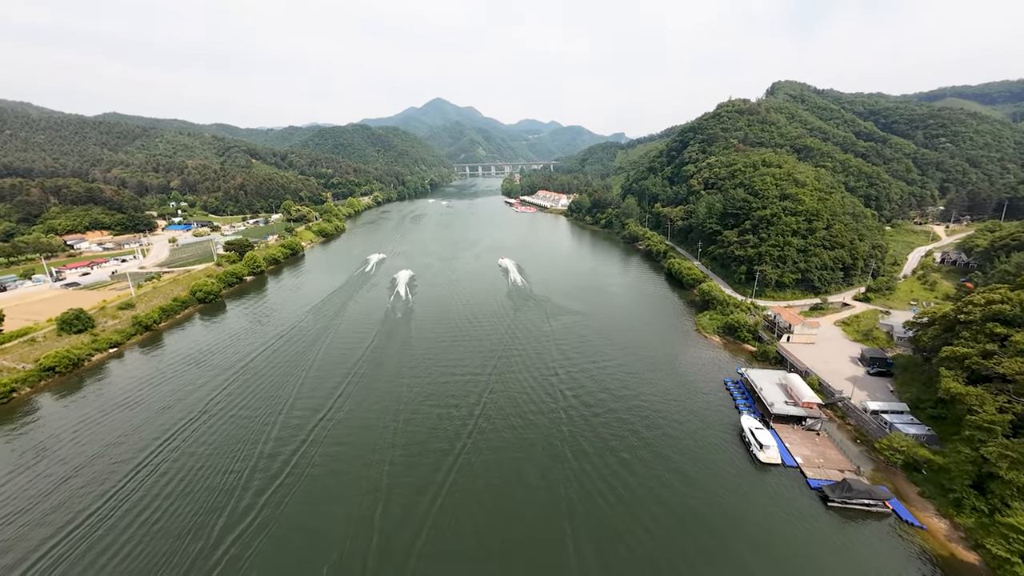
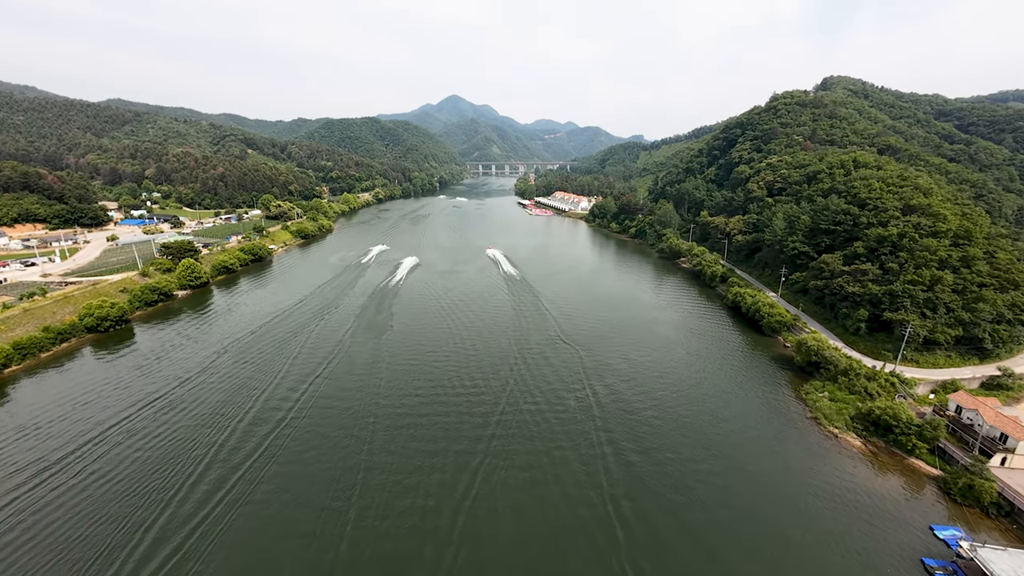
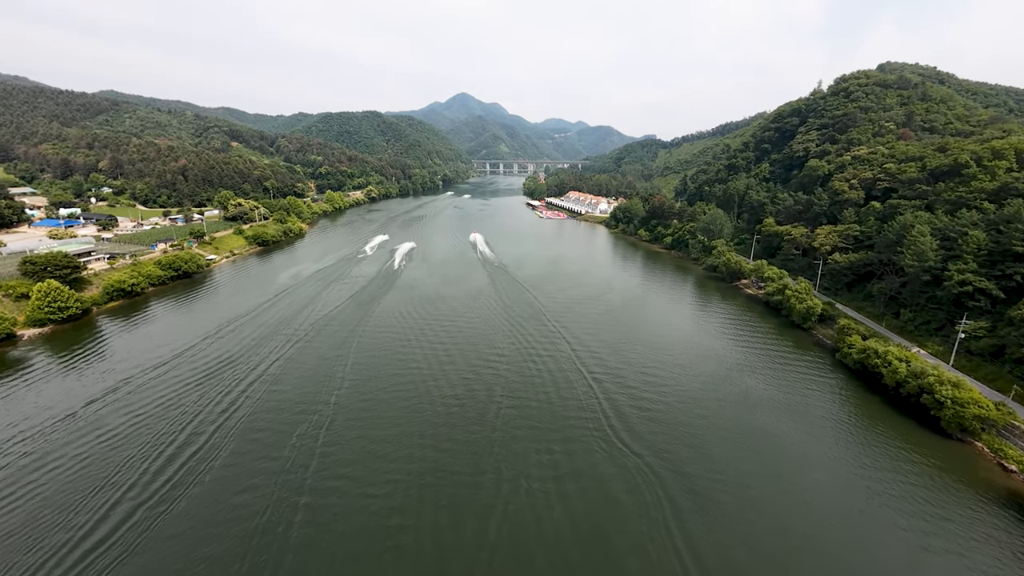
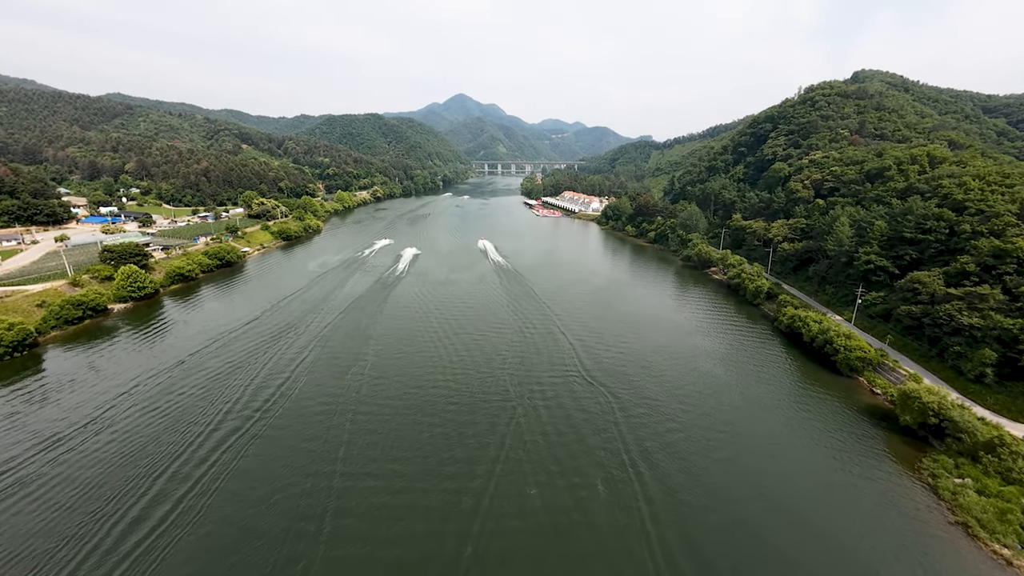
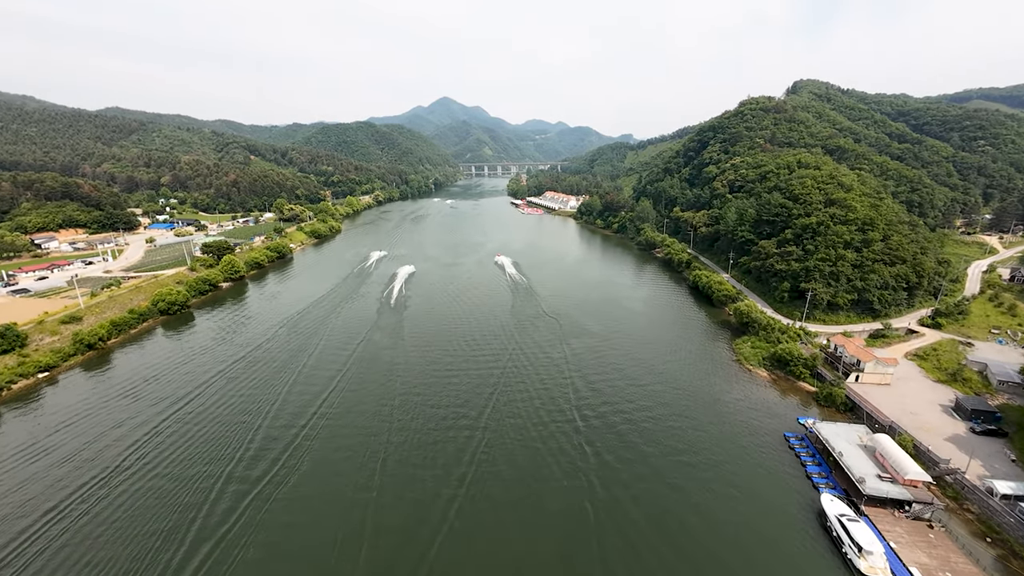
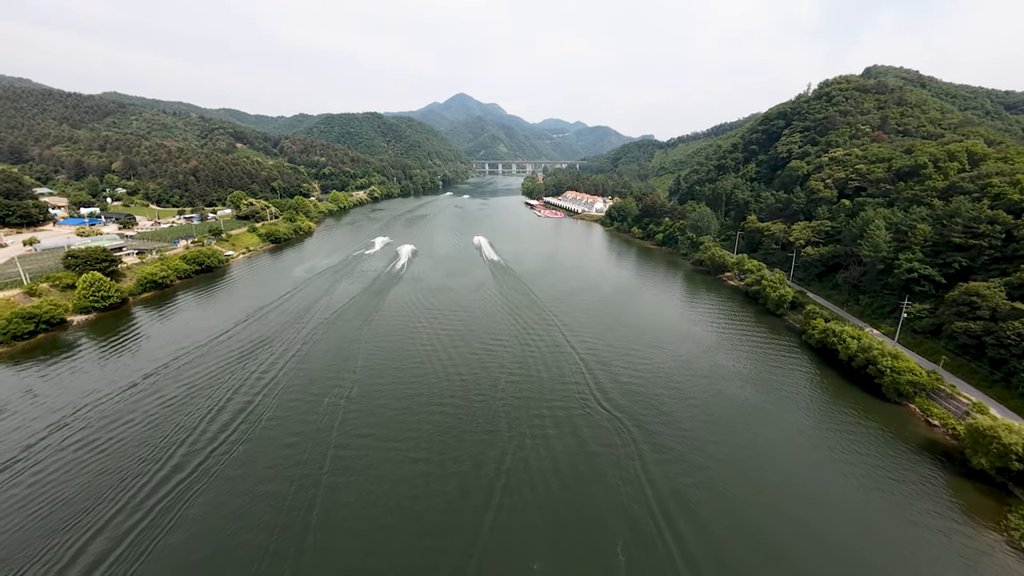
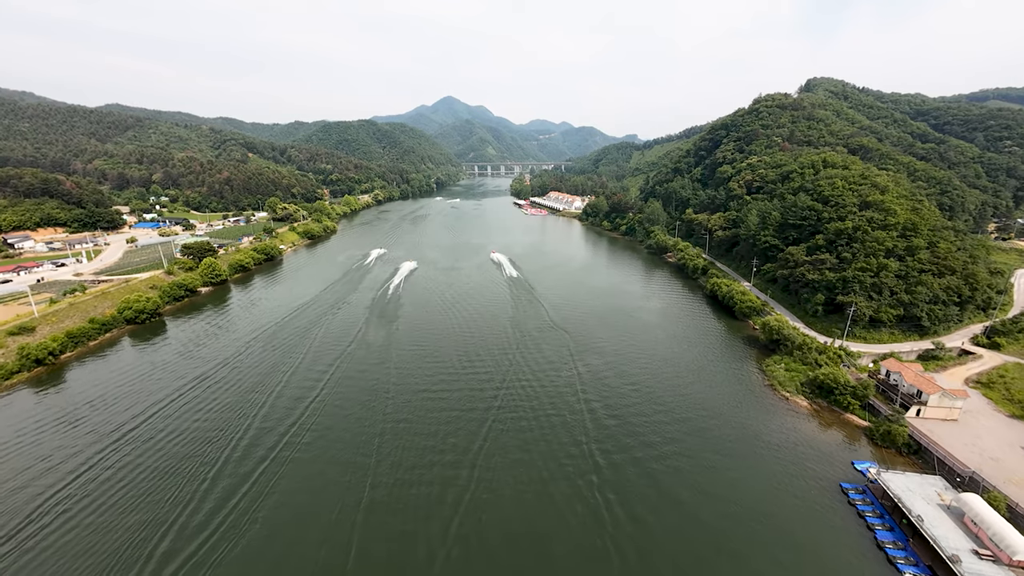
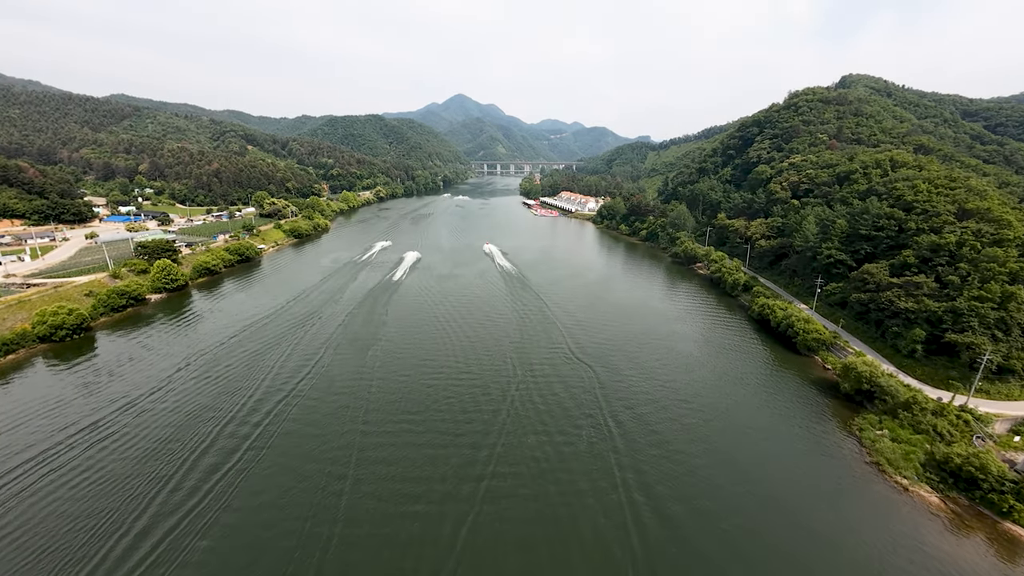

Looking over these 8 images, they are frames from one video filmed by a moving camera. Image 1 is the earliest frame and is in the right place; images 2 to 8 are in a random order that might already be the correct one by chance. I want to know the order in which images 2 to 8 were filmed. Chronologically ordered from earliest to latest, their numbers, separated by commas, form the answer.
5, 7, 2, 8, 4, 6, 3
